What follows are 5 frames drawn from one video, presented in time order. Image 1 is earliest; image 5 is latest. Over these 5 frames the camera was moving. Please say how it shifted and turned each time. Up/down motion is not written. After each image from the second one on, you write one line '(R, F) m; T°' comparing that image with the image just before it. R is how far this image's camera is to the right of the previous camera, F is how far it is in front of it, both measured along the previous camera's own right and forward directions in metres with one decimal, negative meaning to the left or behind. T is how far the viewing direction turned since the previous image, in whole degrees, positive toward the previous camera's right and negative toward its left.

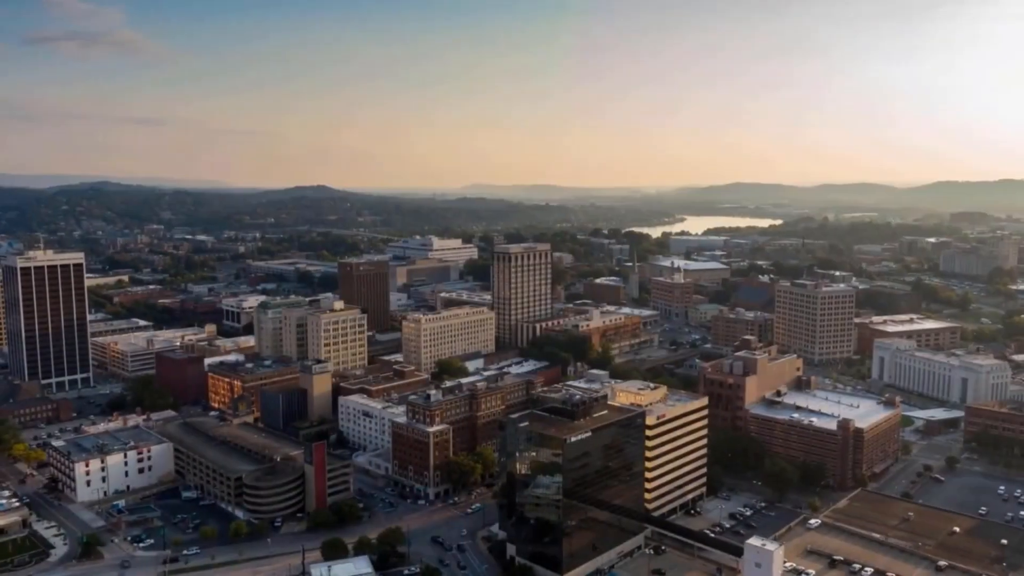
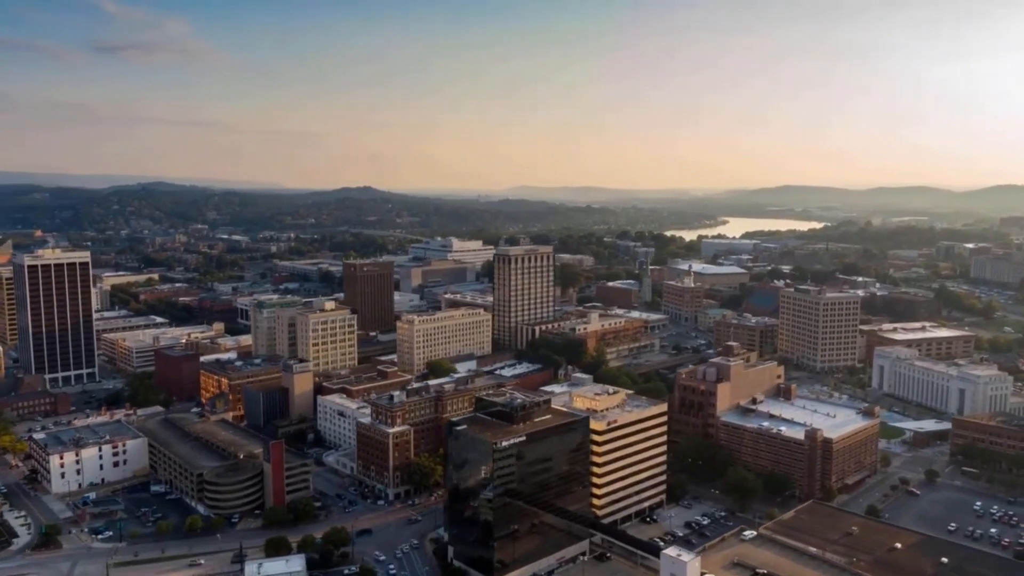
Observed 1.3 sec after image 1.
(+3.7, +0.1) m; -3°
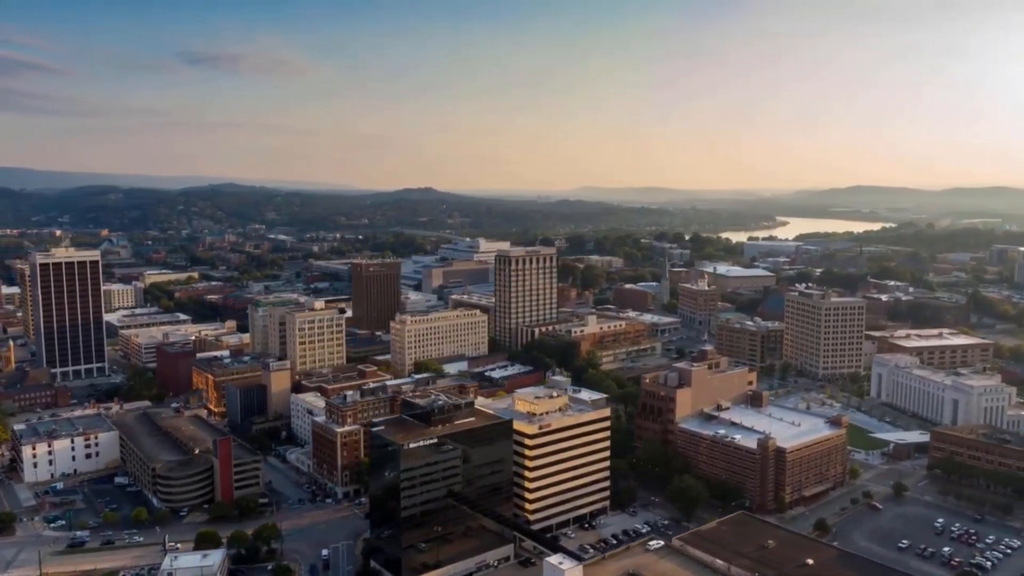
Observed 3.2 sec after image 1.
(+5.0, +0.3) m; -5°
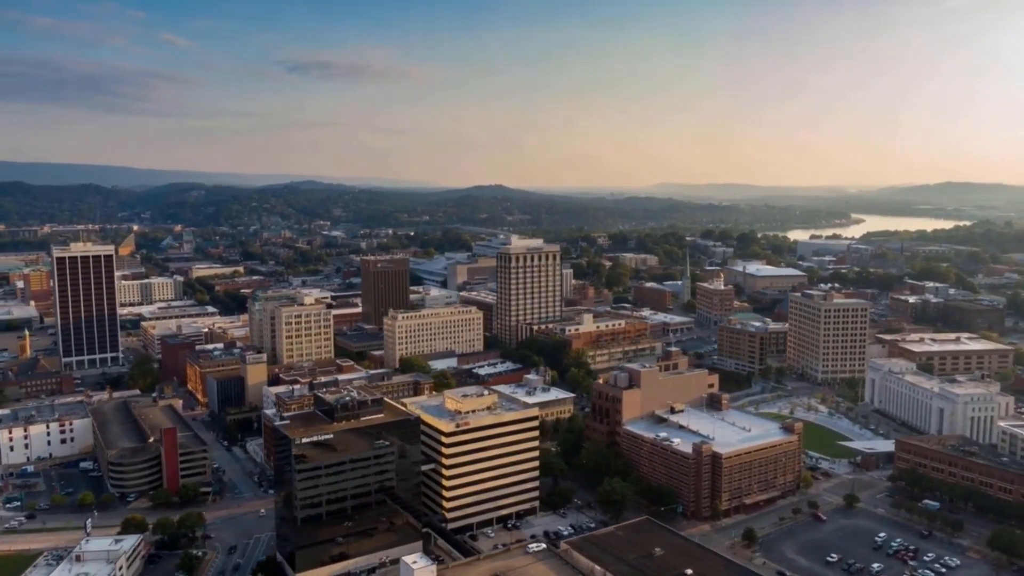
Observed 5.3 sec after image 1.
(+5.9, +0.5) m; -6°
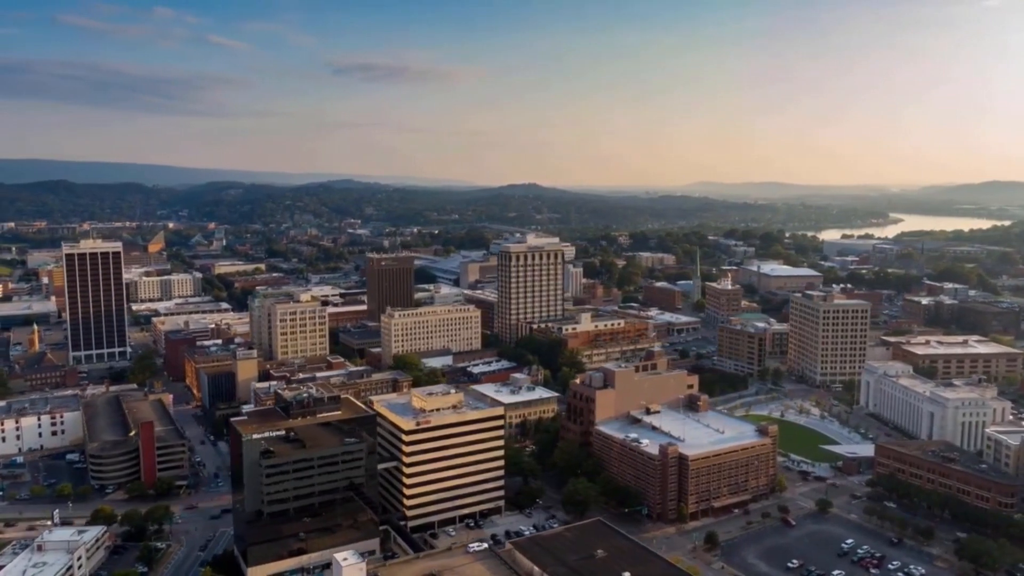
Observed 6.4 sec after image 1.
(+2.9, +0.2) m; -3°
